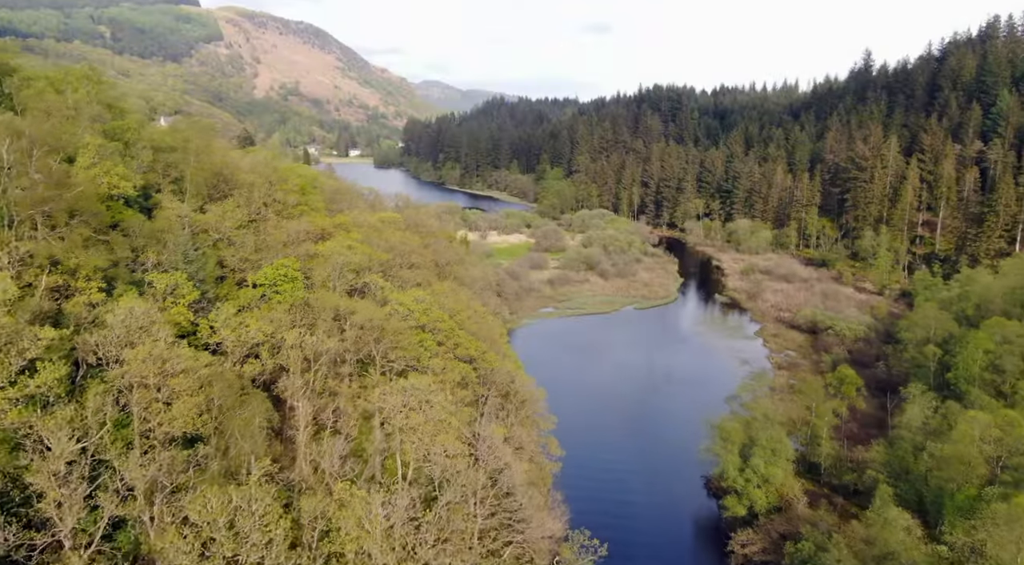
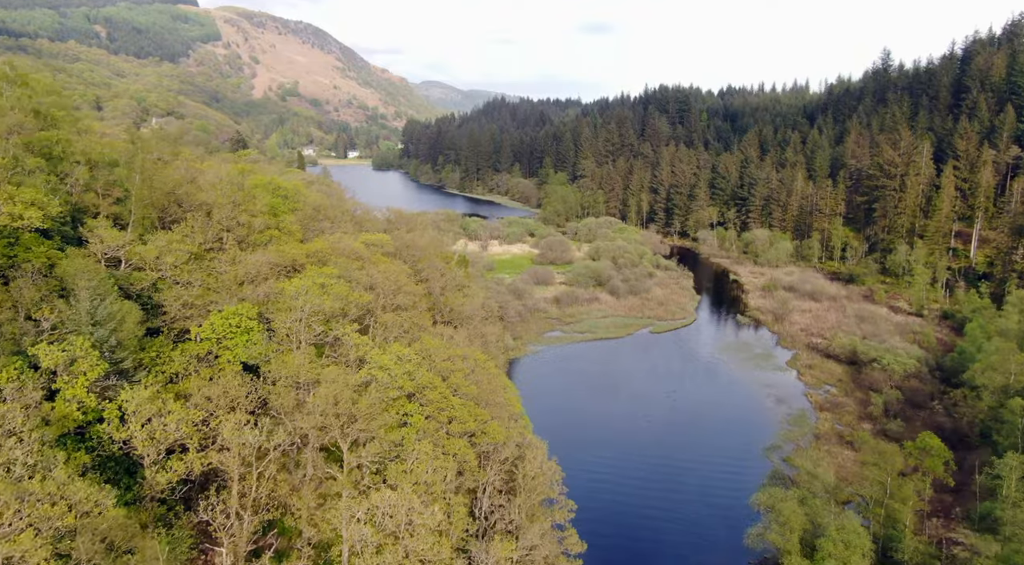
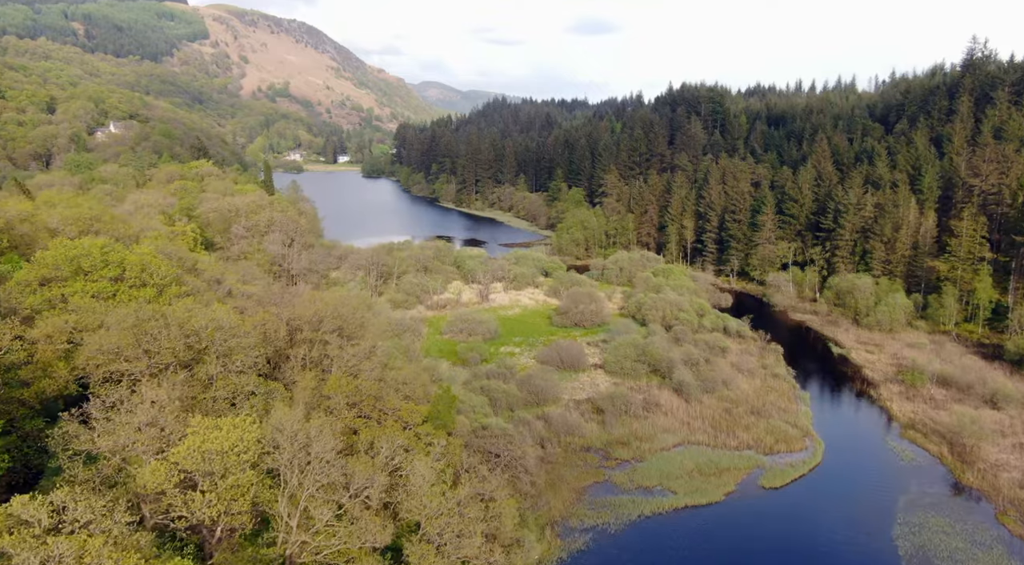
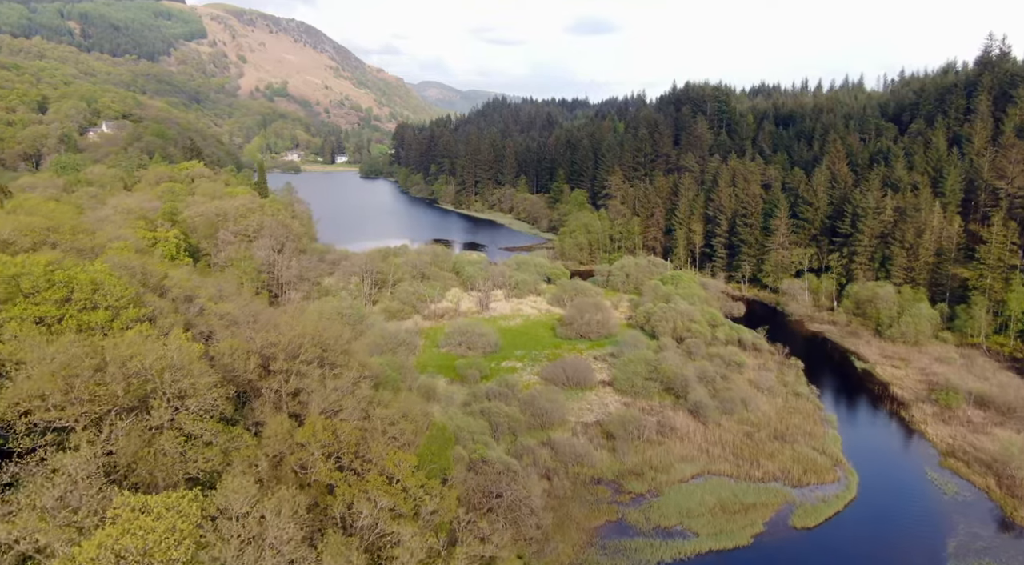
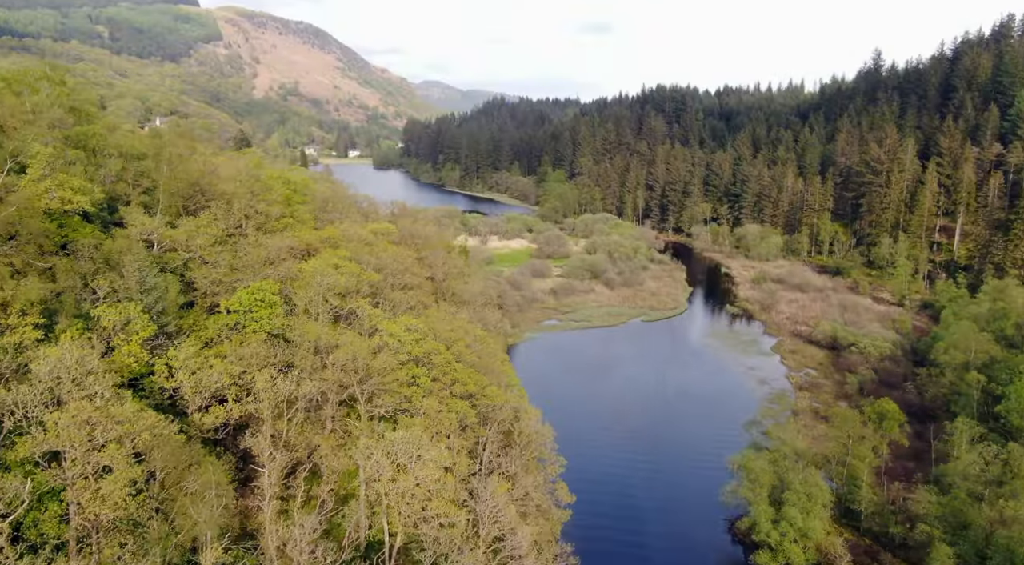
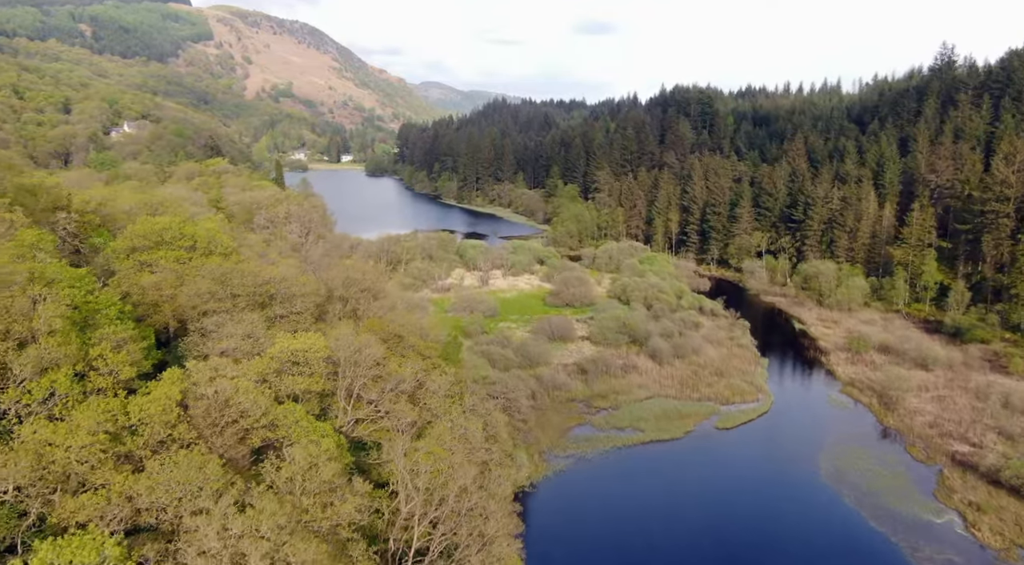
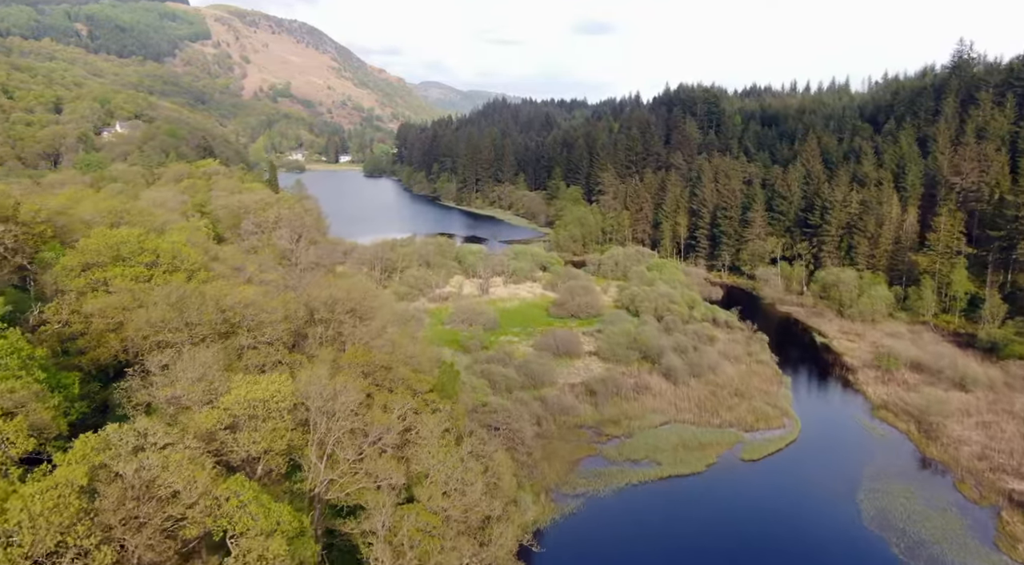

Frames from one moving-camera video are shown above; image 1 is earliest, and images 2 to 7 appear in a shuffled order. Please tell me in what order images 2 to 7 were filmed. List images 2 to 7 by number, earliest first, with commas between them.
5, 2, 6, 7, 3, 4
